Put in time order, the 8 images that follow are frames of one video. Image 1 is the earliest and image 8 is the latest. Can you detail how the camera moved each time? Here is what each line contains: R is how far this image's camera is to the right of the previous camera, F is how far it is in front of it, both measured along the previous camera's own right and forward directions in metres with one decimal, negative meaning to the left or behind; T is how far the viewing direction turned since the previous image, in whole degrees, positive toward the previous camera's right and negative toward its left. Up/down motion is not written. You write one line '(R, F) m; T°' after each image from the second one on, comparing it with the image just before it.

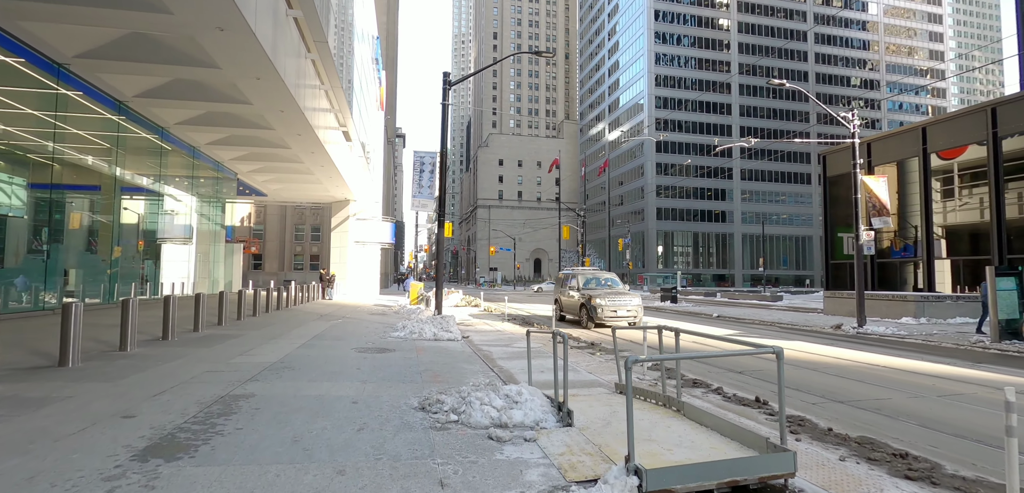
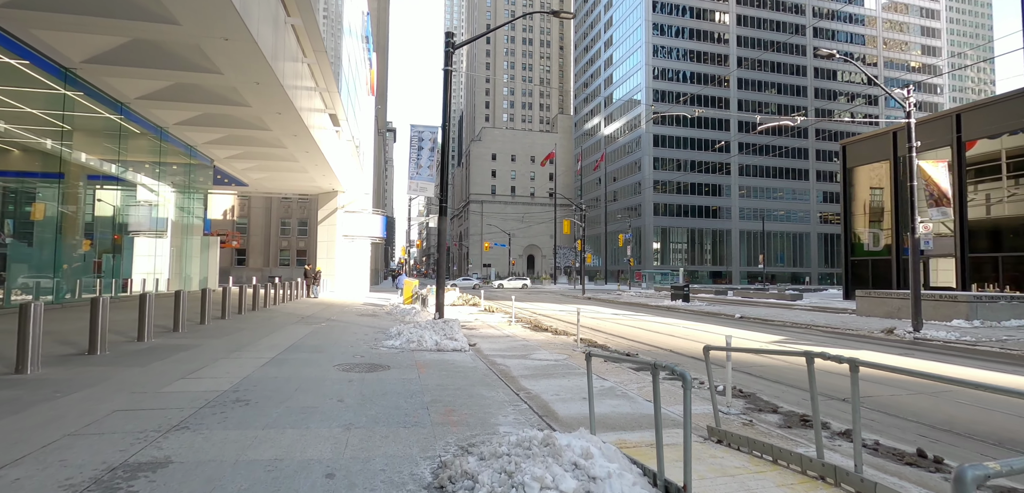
(-0.5, +1.9) m; +1°
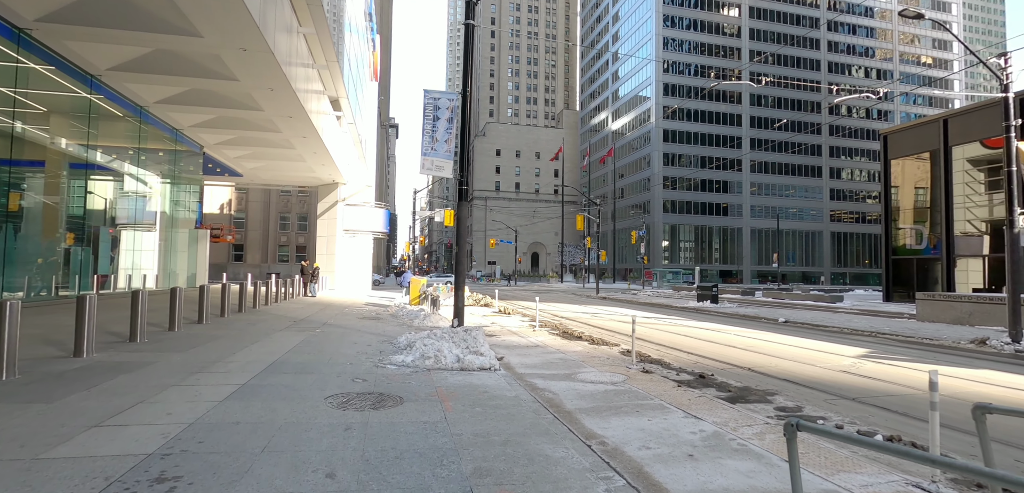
(-0.6, +1.9) m; 0°
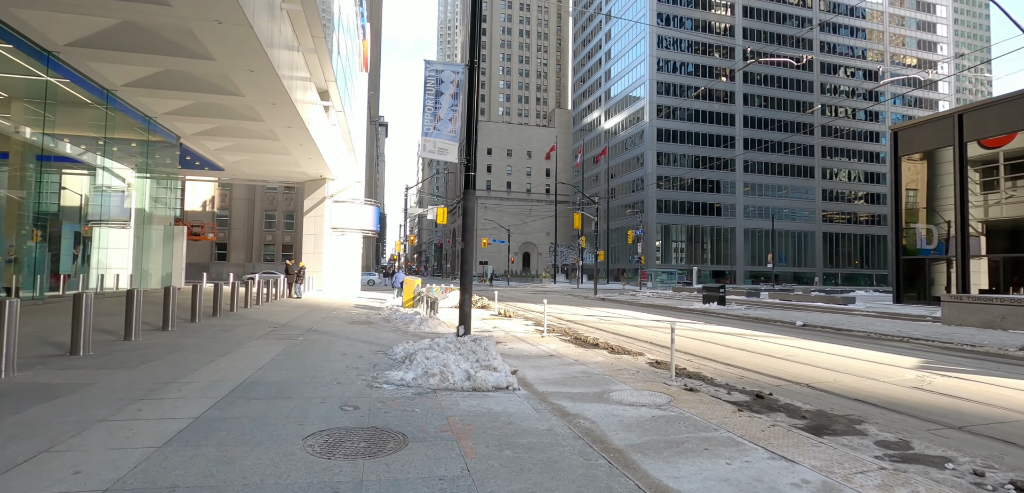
(-0.4, +1.2) m; +1°
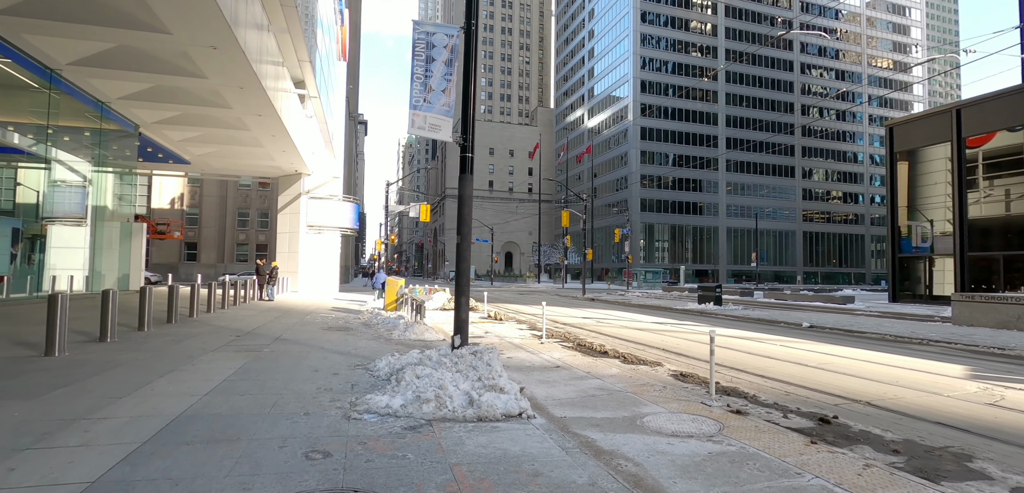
(-0.3, +1.2) m; +2°
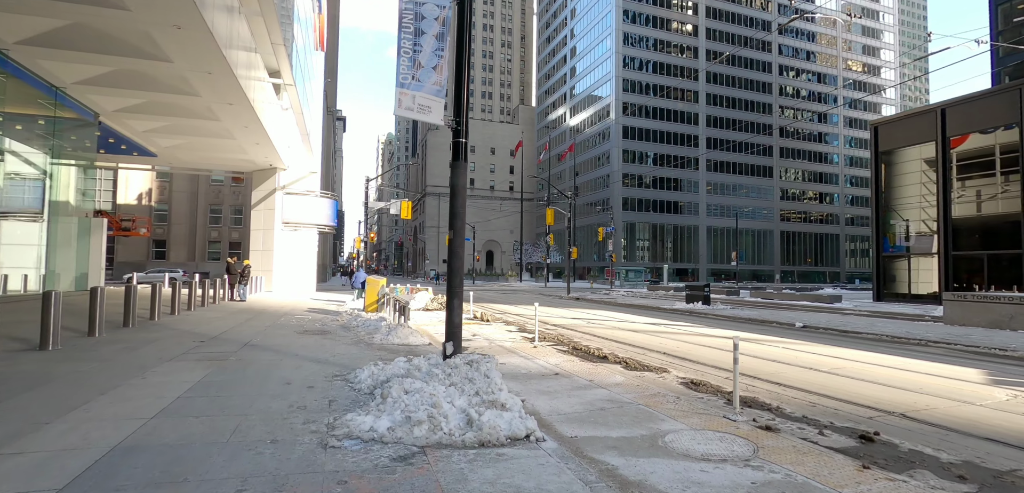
(-0.2, +0.7) m; +2°
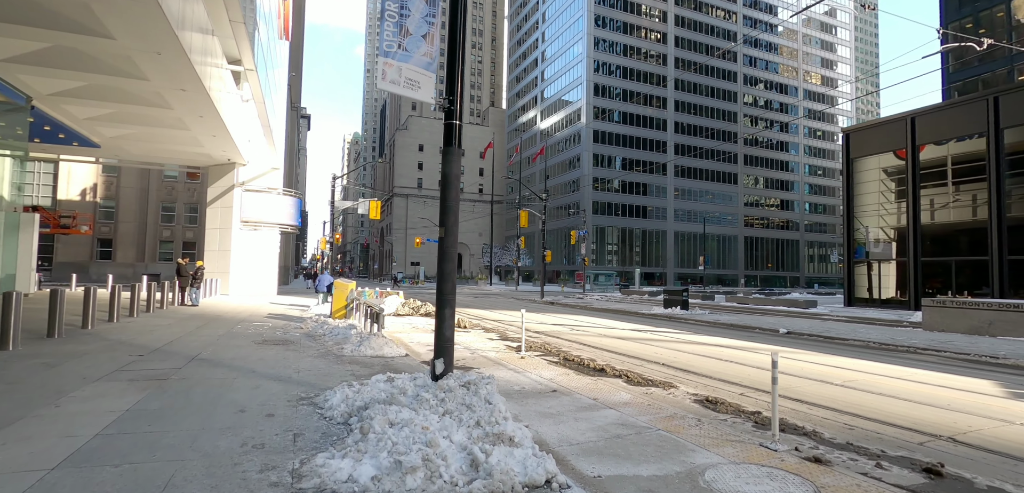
(-0.3, +0.8) m; +4°
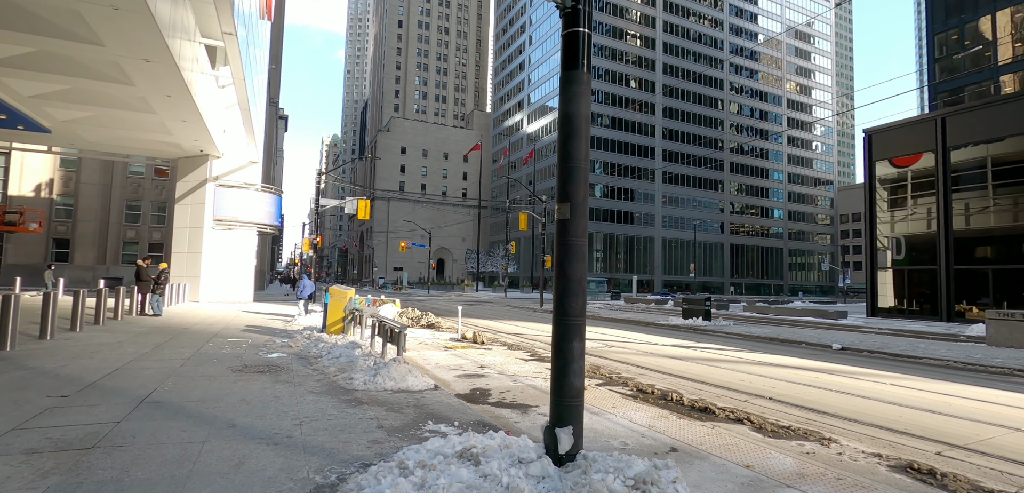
(-1.1, +2.0) m; +2°
